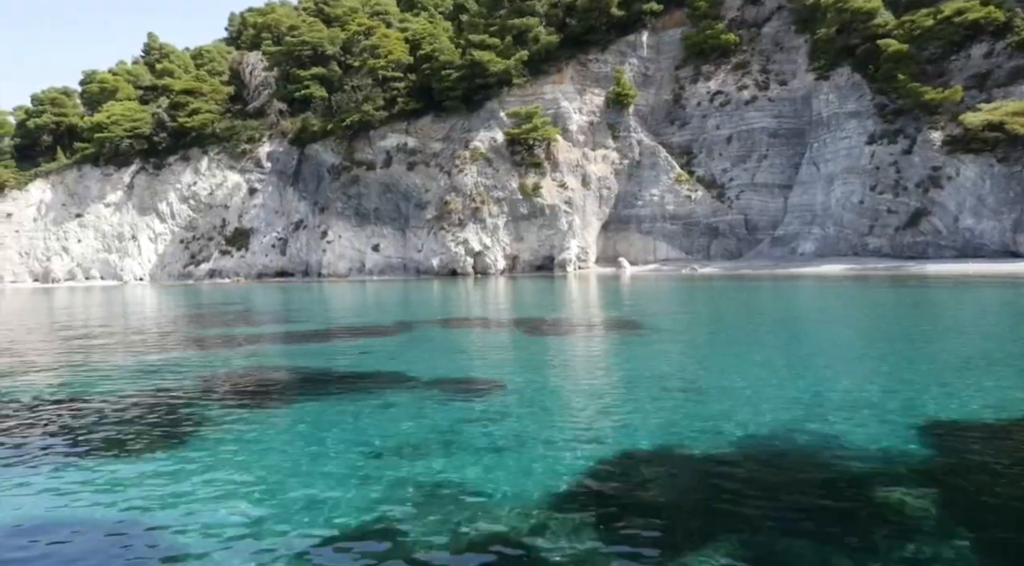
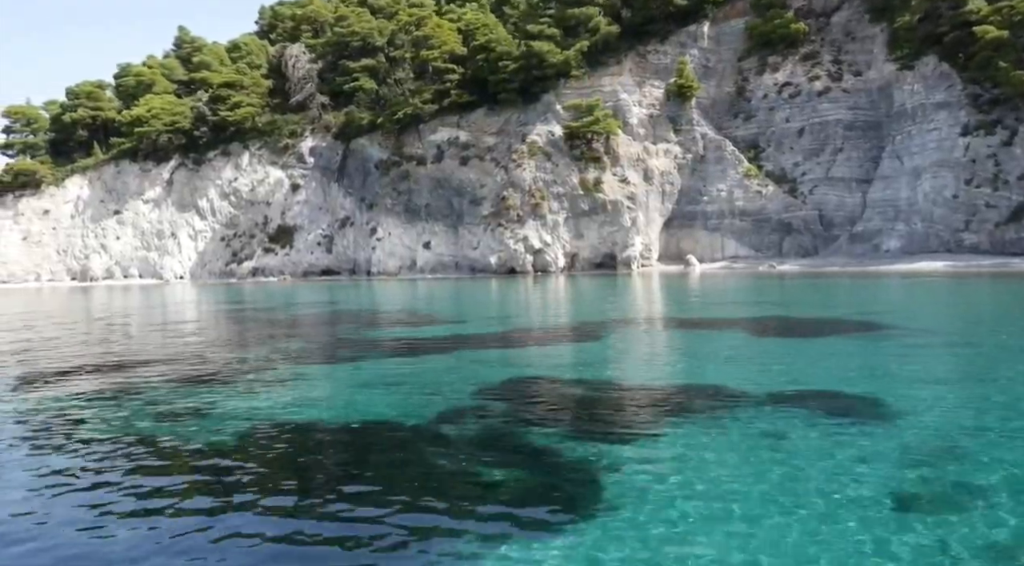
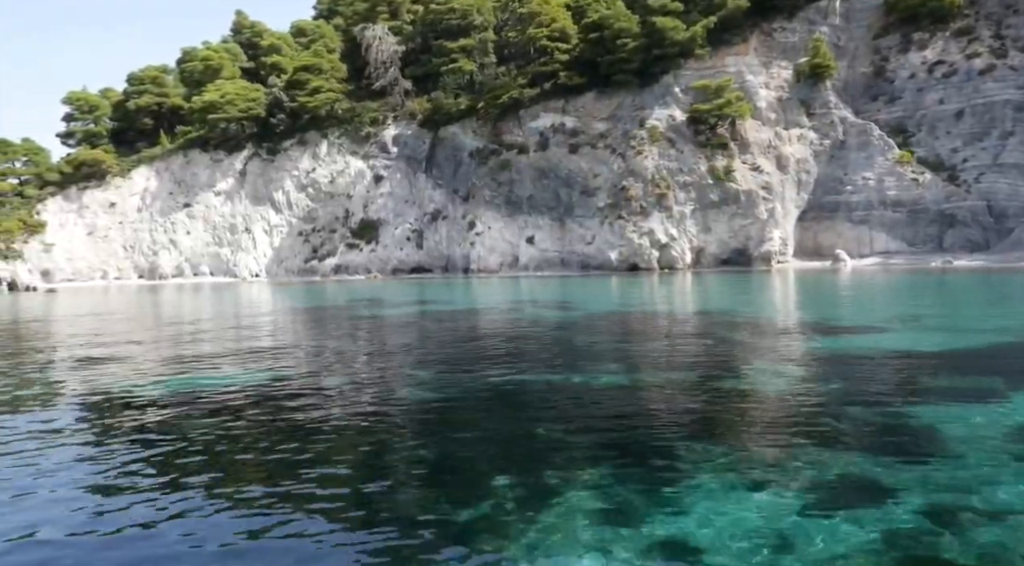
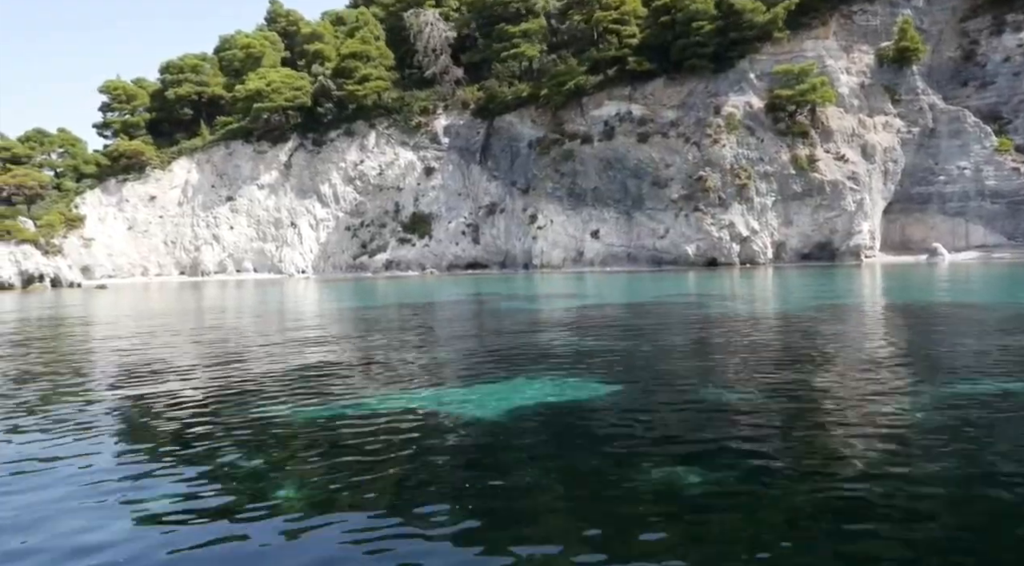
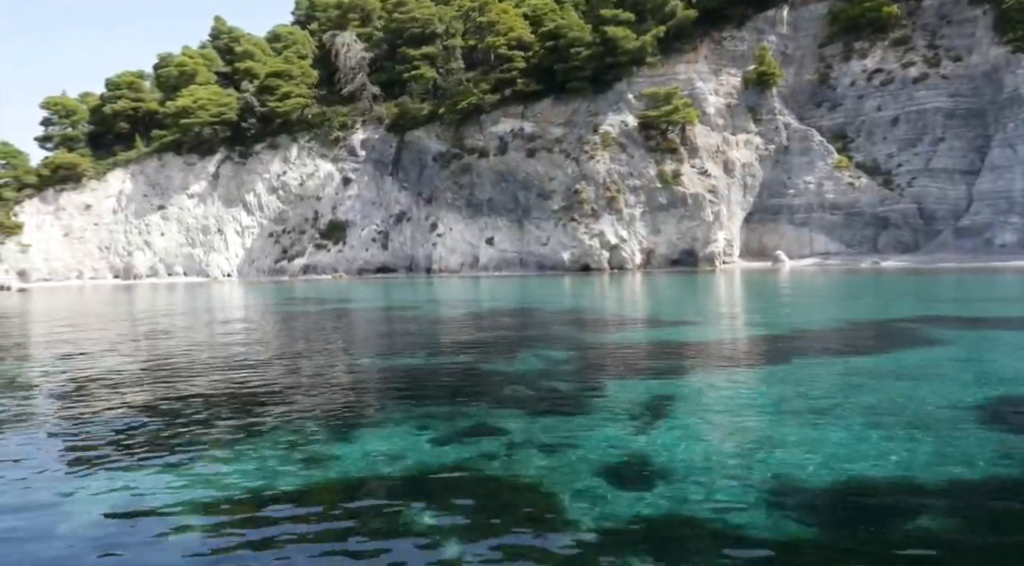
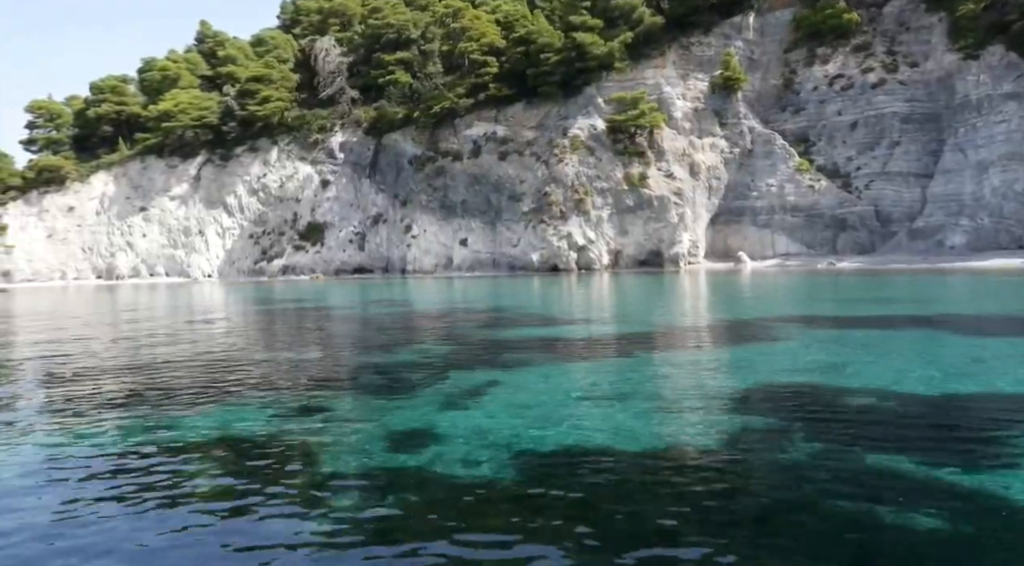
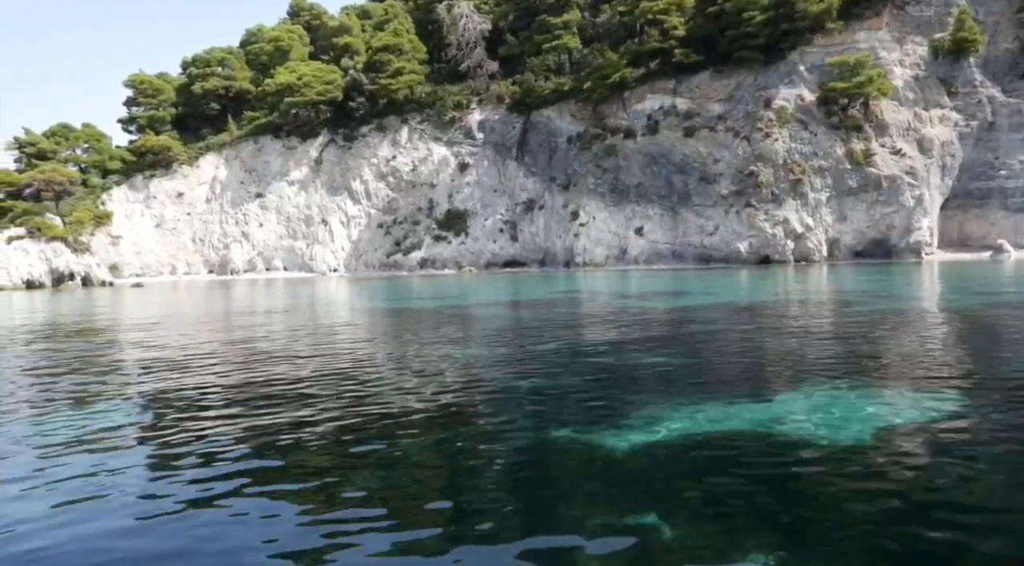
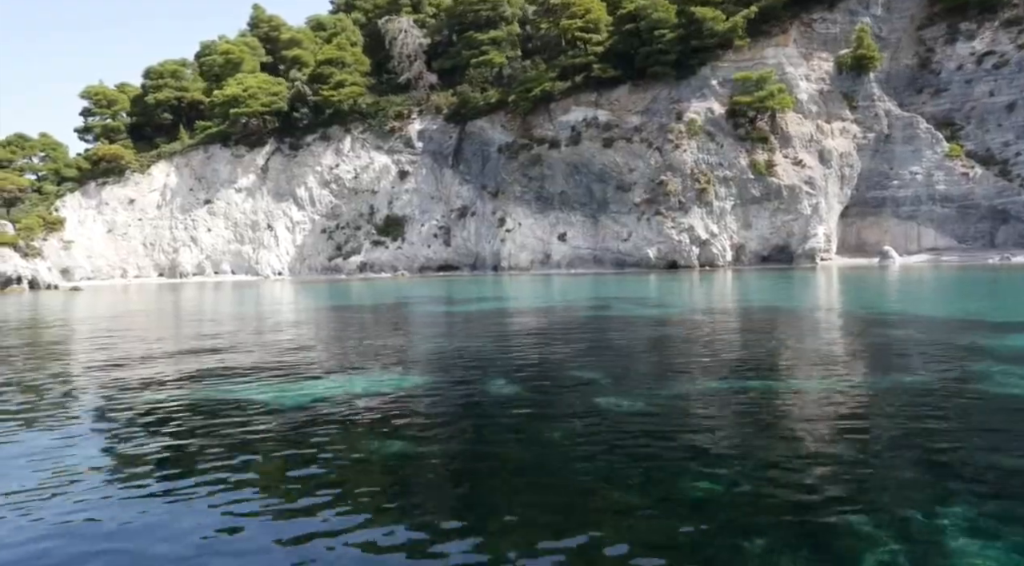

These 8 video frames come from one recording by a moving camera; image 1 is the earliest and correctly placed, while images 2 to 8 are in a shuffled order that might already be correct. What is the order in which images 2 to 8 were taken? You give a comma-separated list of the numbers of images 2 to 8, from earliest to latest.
2, 6, 5, 3, 8, 4, 7
